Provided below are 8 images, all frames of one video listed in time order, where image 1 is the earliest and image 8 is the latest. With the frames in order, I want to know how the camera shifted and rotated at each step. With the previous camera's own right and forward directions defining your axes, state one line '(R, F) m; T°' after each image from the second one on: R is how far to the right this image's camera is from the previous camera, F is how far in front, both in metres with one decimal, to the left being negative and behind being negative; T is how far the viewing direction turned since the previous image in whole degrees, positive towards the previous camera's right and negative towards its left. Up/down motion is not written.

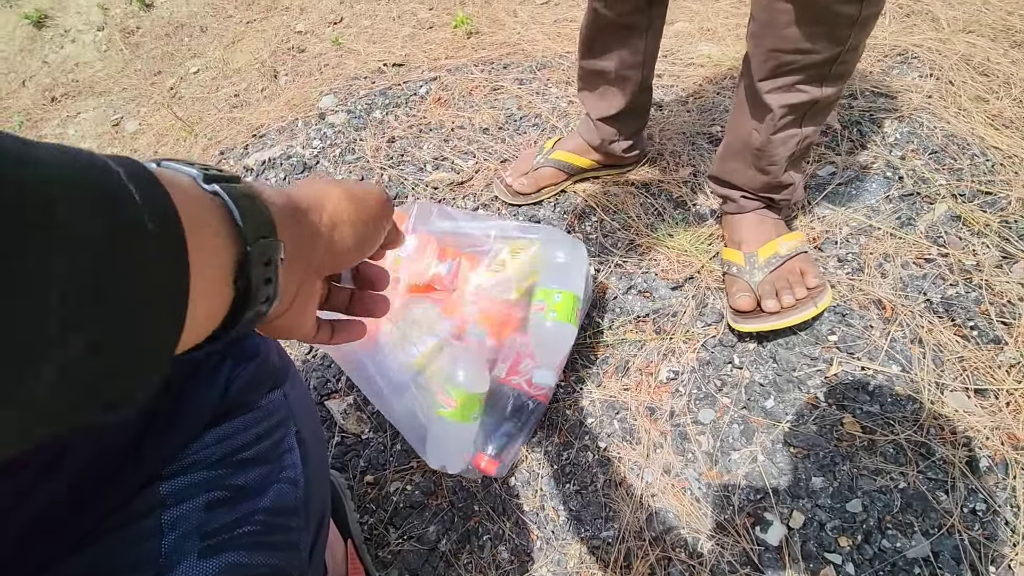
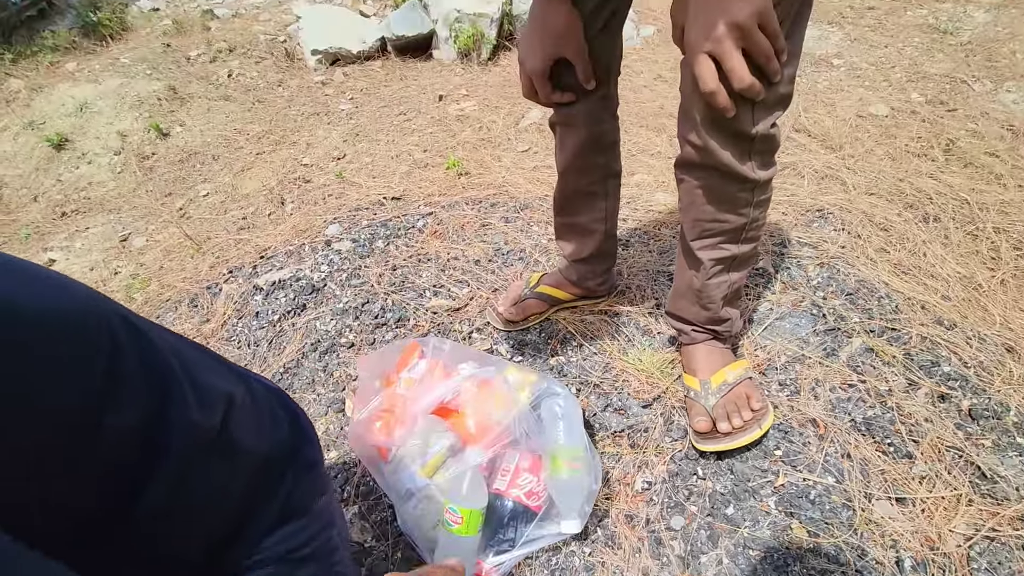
(-0.1, -0.2) m; +4°
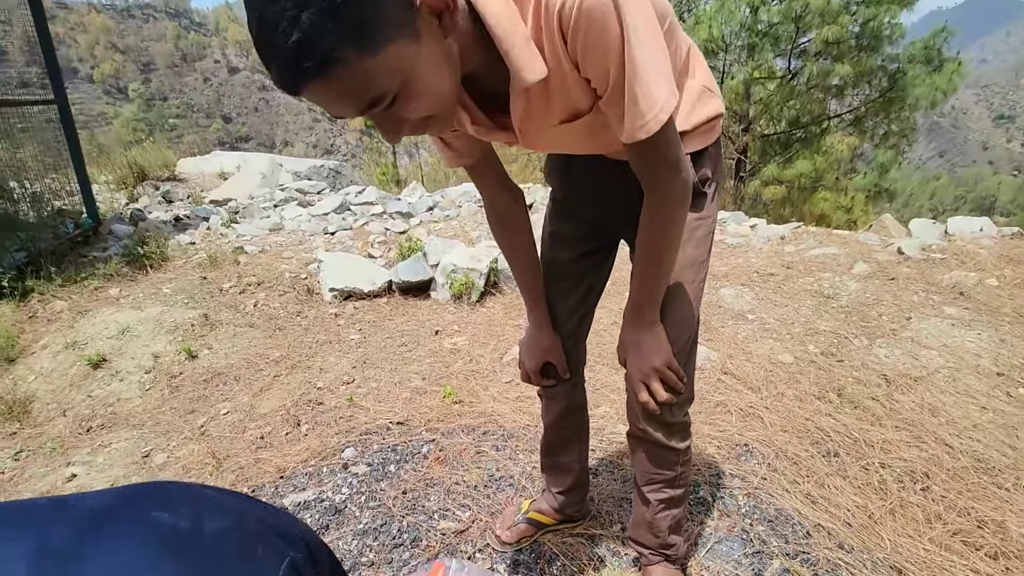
(-0.1, -0.5) m; +4°
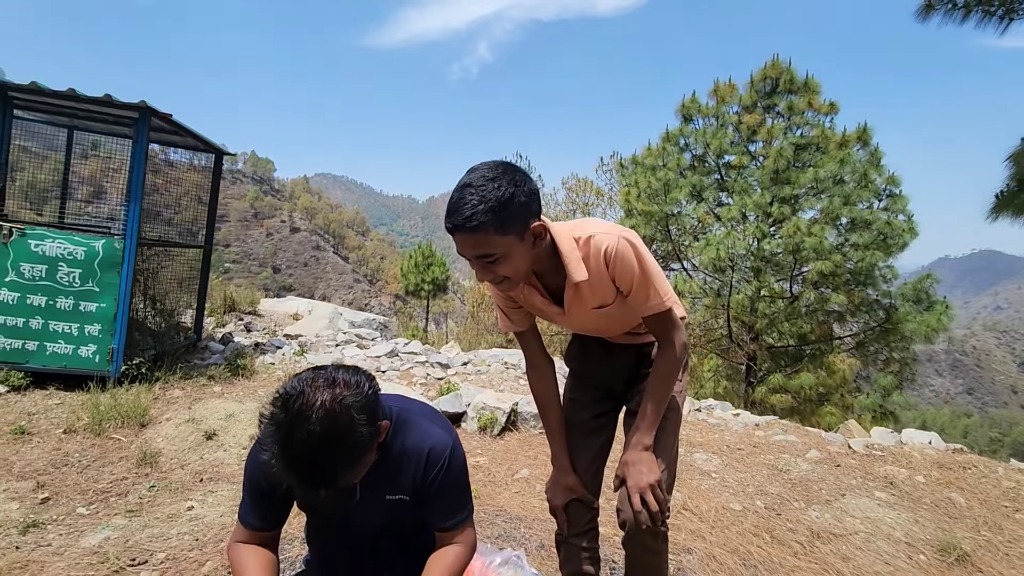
(0.0, -1.3) m; -3°
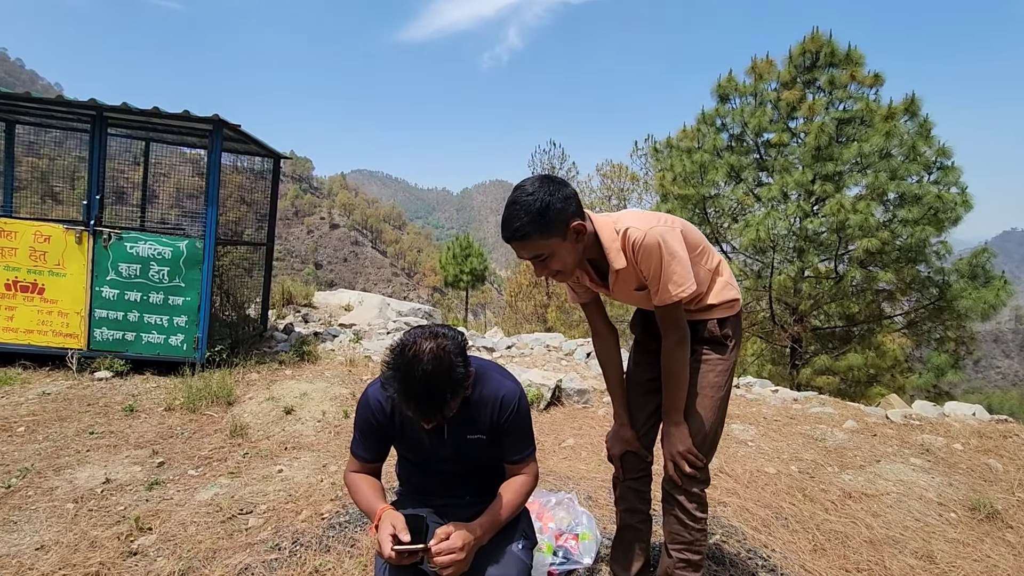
(-0.1, -0.4) m; -4°
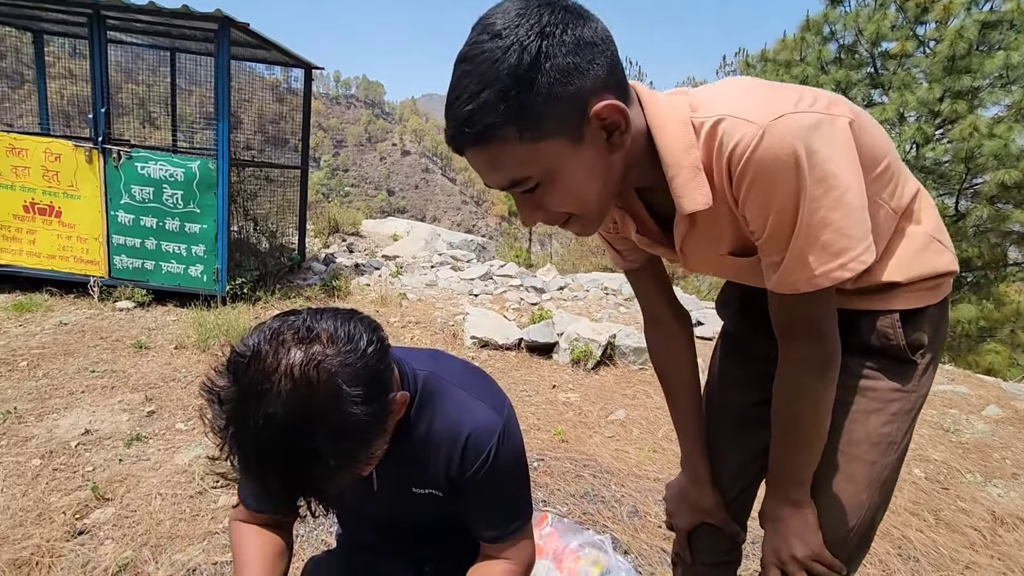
(+0.2, +1.0) m; -7°
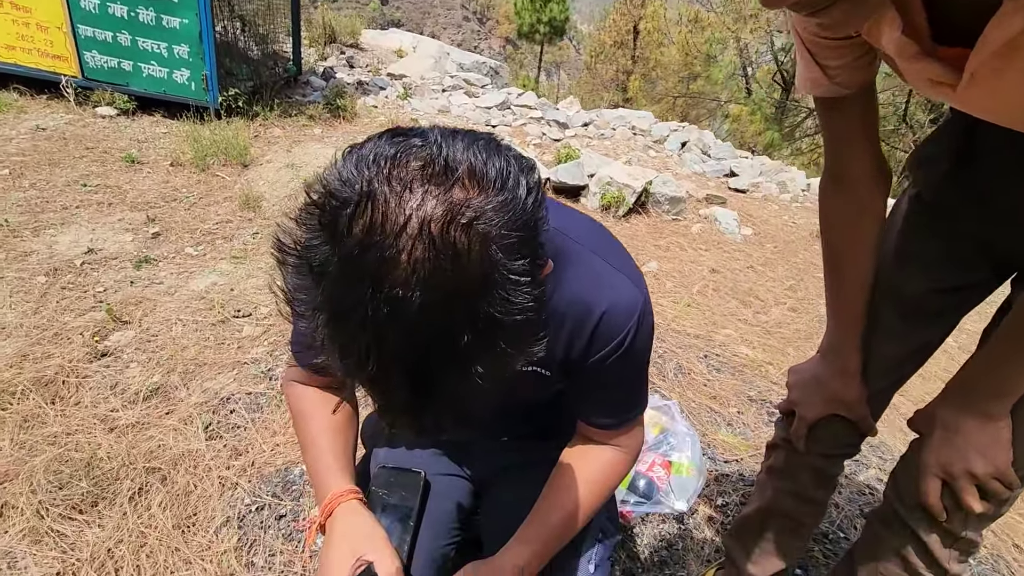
(-0.3, +0.3) m; +1°
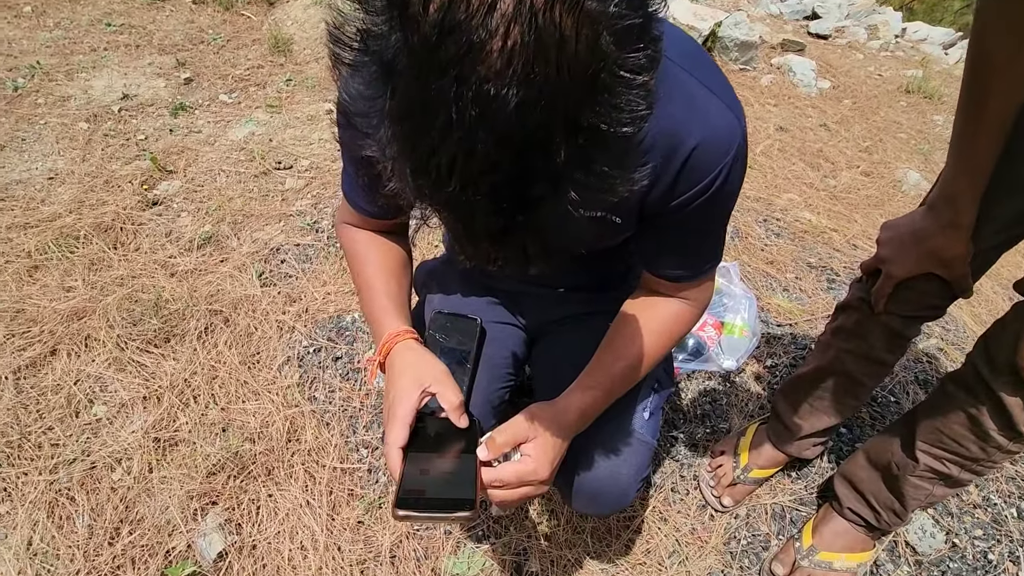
(-0.1, +0.1) m; -4°
